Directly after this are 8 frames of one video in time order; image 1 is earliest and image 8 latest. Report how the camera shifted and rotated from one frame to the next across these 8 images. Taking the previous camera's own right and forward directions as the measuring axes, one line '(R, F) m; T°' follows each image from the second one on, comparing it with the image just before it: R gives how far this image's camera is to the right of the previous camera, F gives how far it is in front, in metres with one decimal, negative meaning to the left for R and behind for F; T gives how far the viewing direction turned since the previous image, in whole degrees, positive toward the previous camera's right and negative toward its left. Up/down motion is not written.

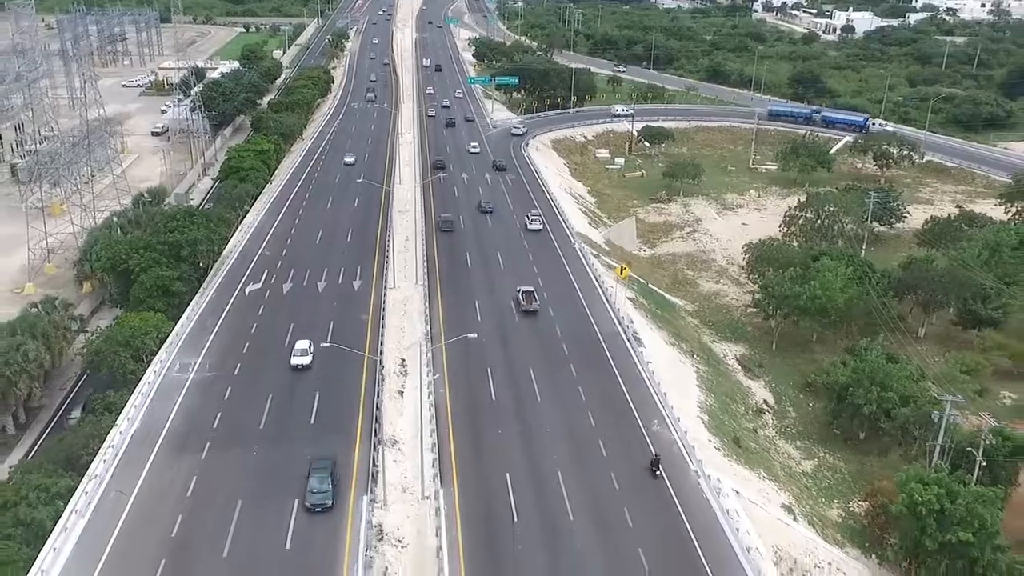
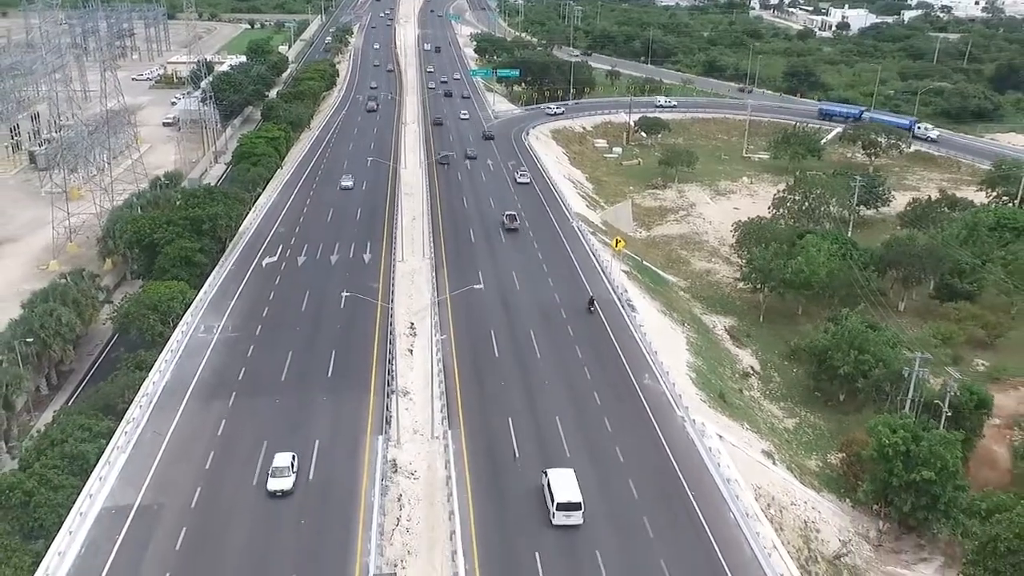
(-0.1, -3.6) m; 0°
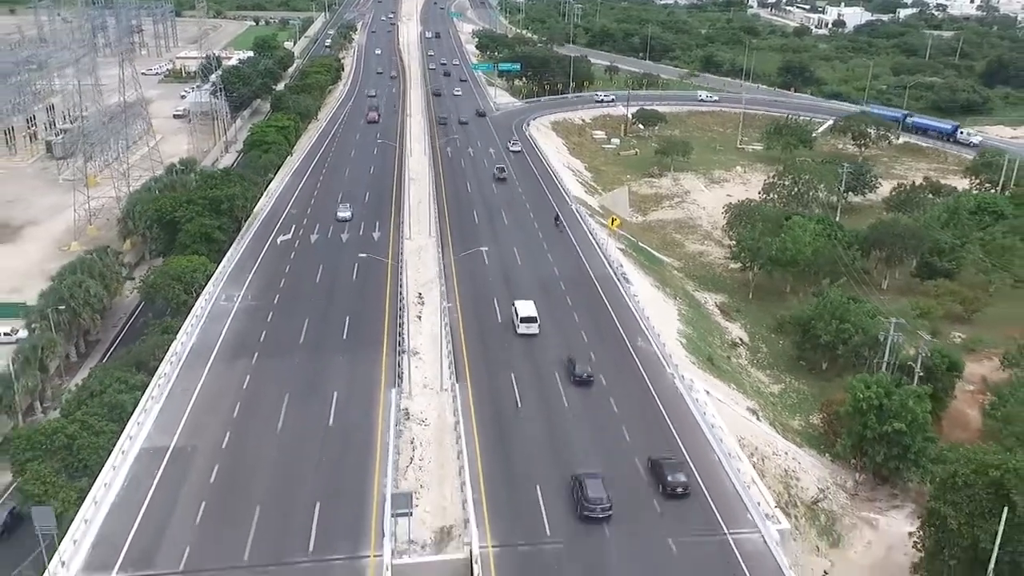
(-0.1, -3.5) m; 0°
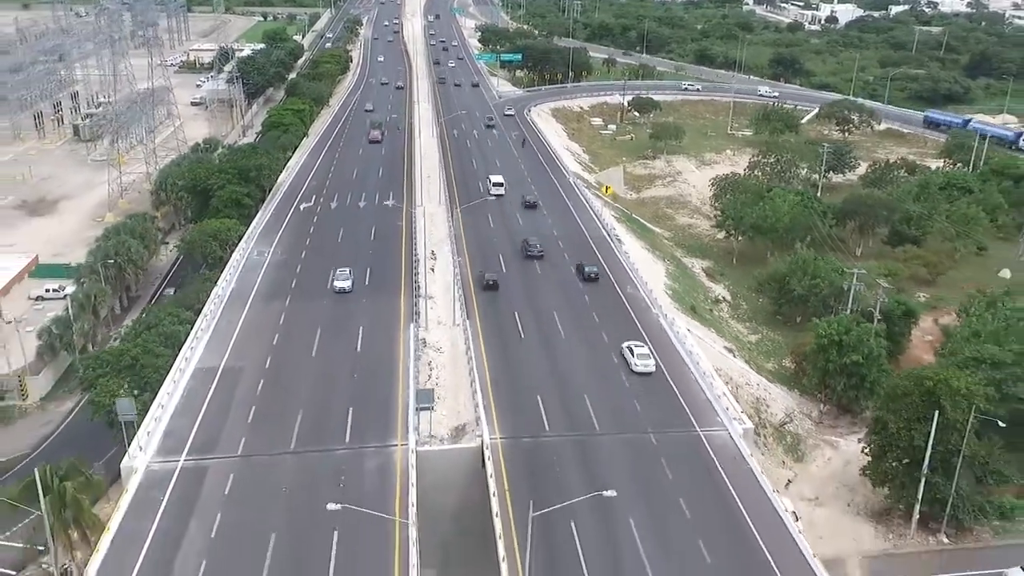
(-0.2, -6.2) m; 0°
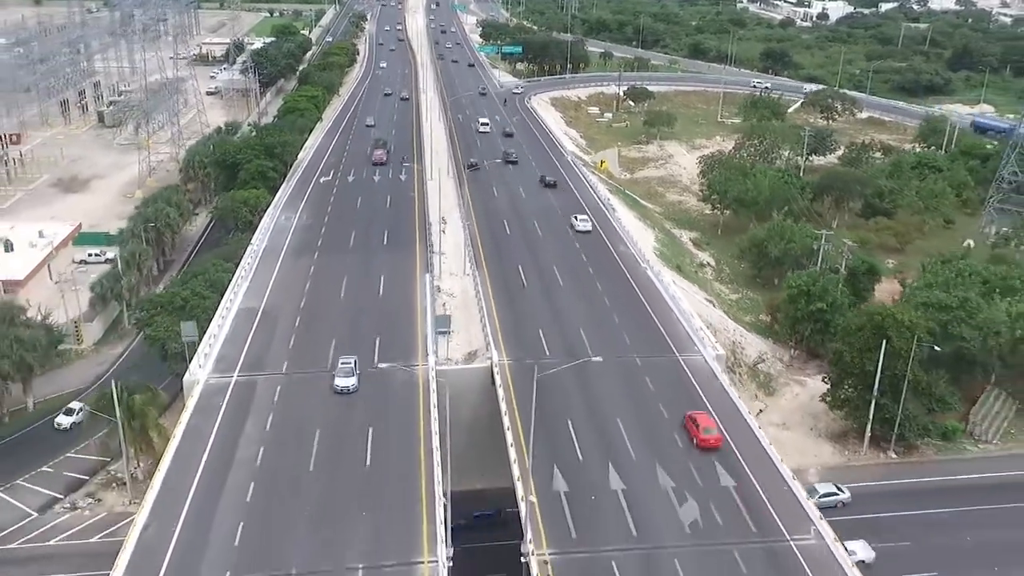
(-0.3, -6.5) m; 0°
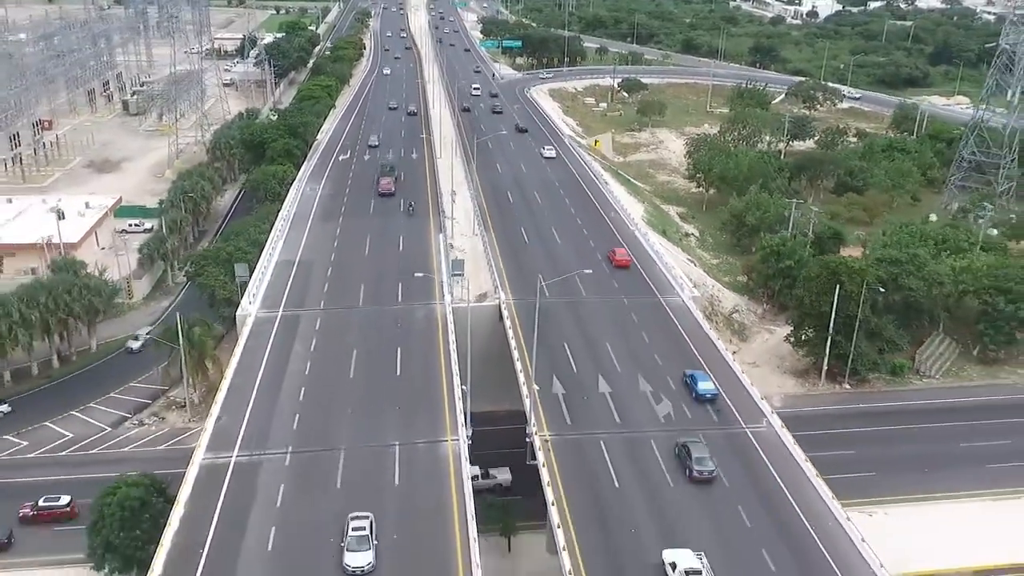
(-0.4, -7.6) m; 0°
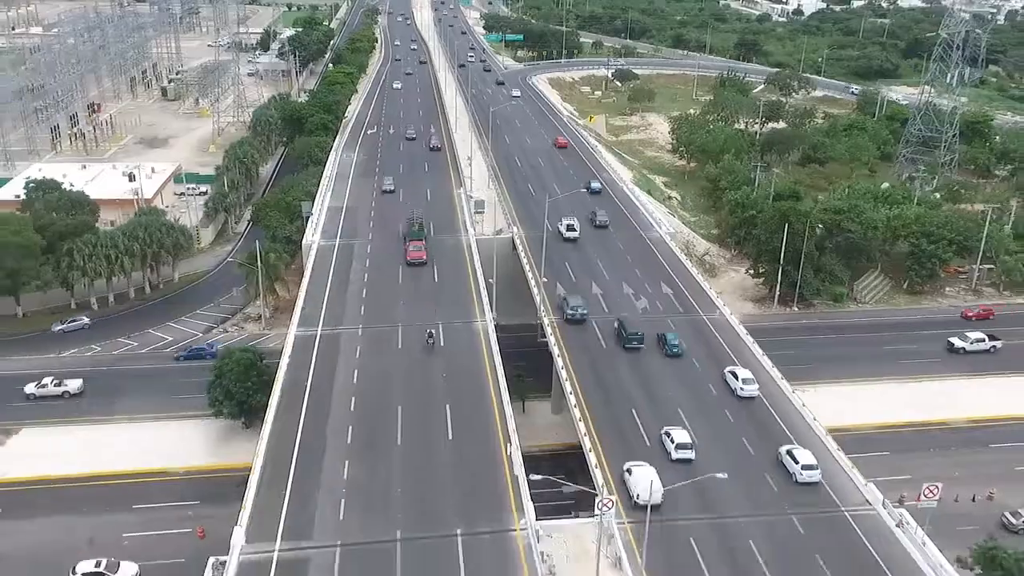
(-1.0, -12.9) m; 0°
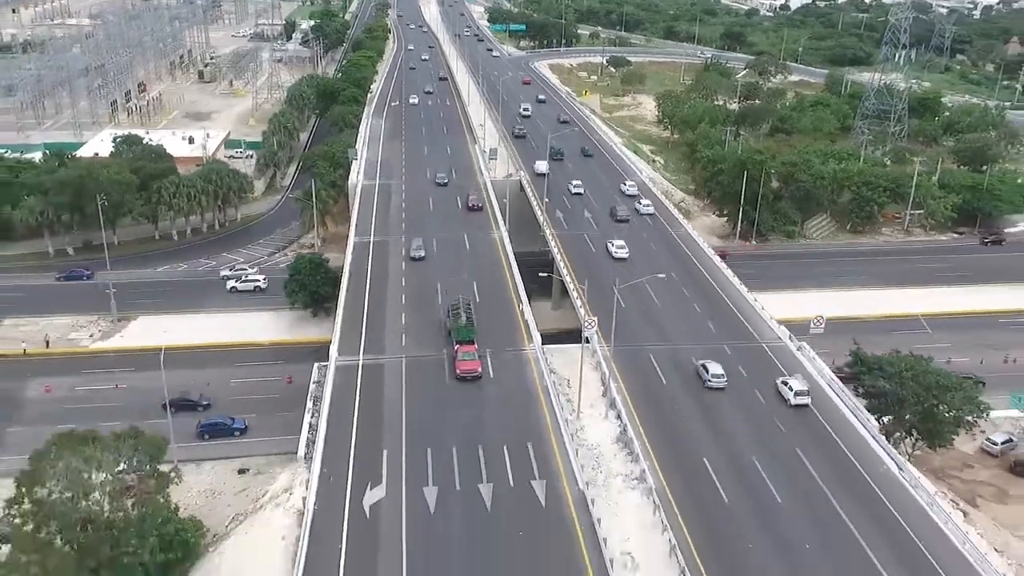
(-0.7, -14.7) m; 0°
